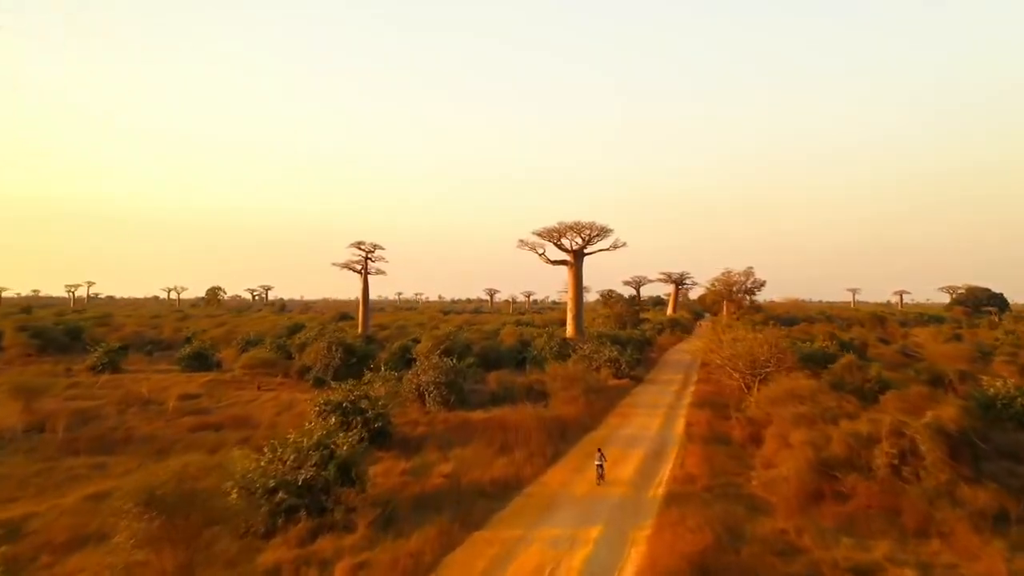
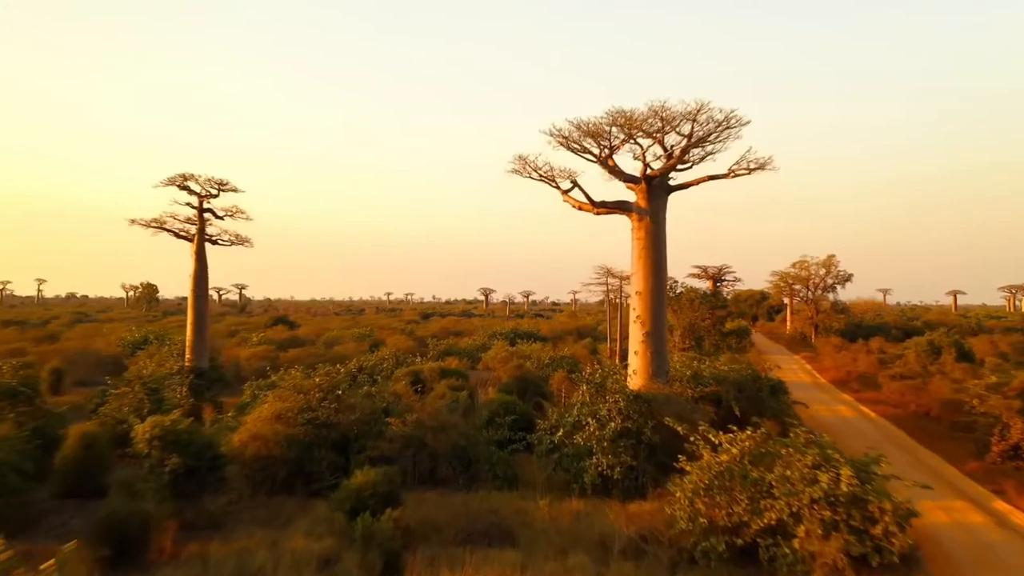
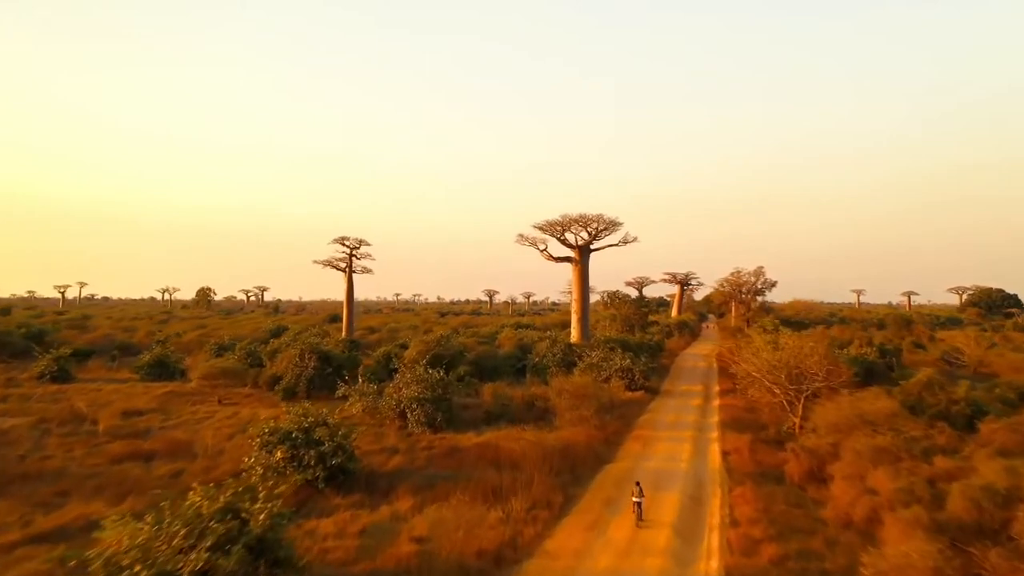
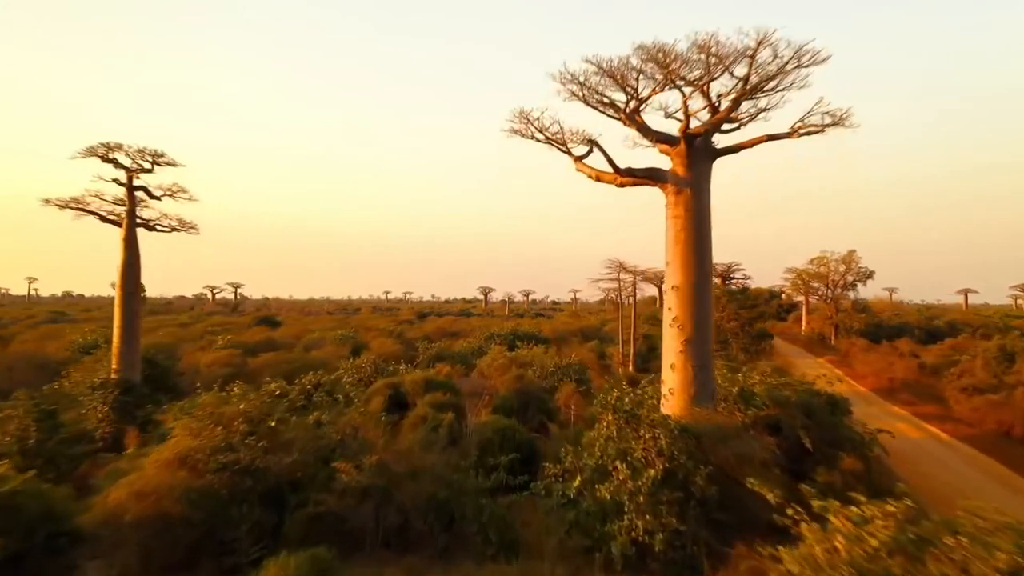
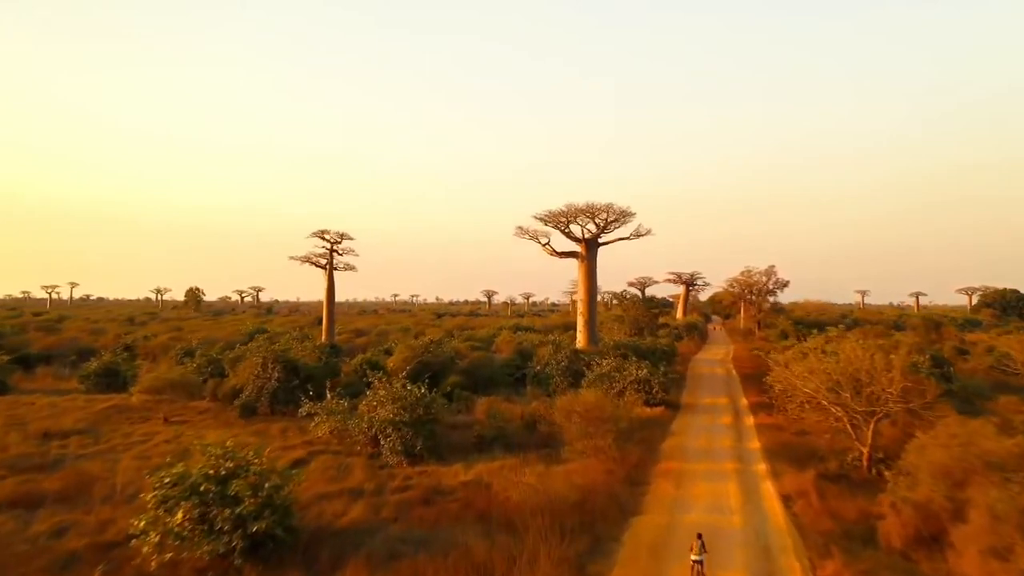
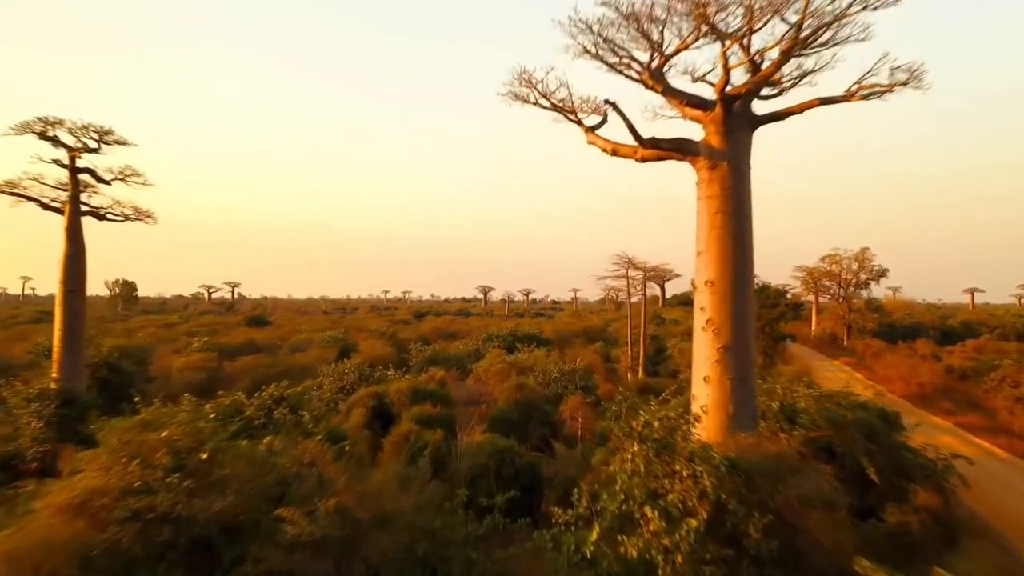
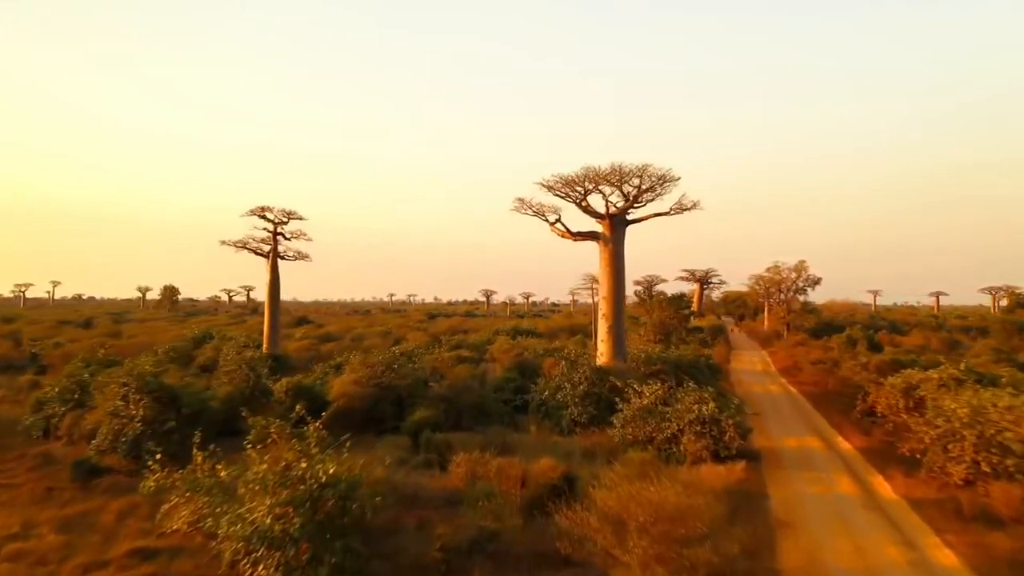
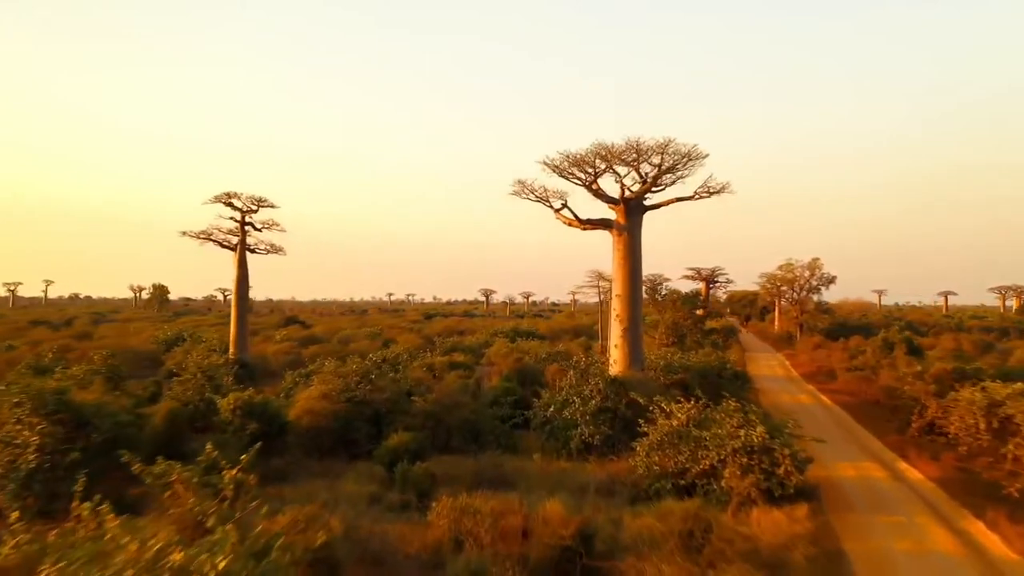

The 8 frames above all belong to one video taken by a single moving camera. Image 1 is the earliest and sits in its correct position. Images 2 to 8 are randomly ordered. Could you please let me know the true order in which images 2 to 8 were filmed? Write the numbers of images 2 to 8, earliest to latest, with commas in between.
3, 5, 7, 8, 2, 4, 6
